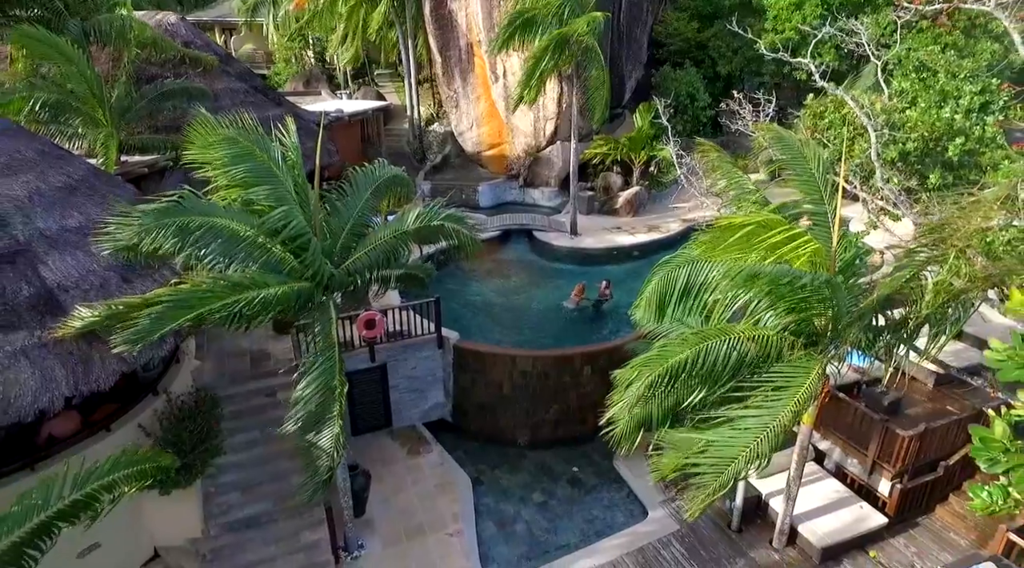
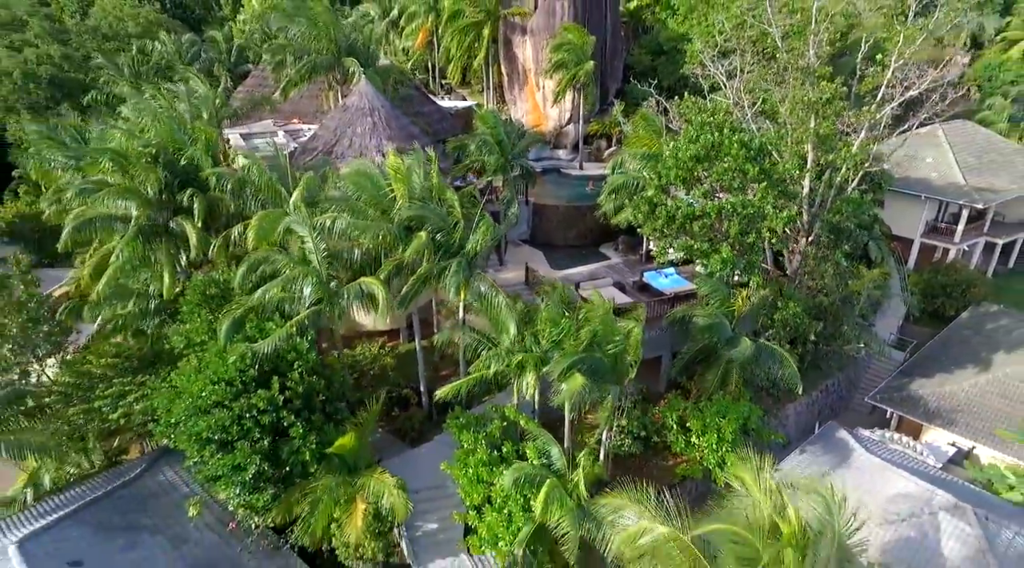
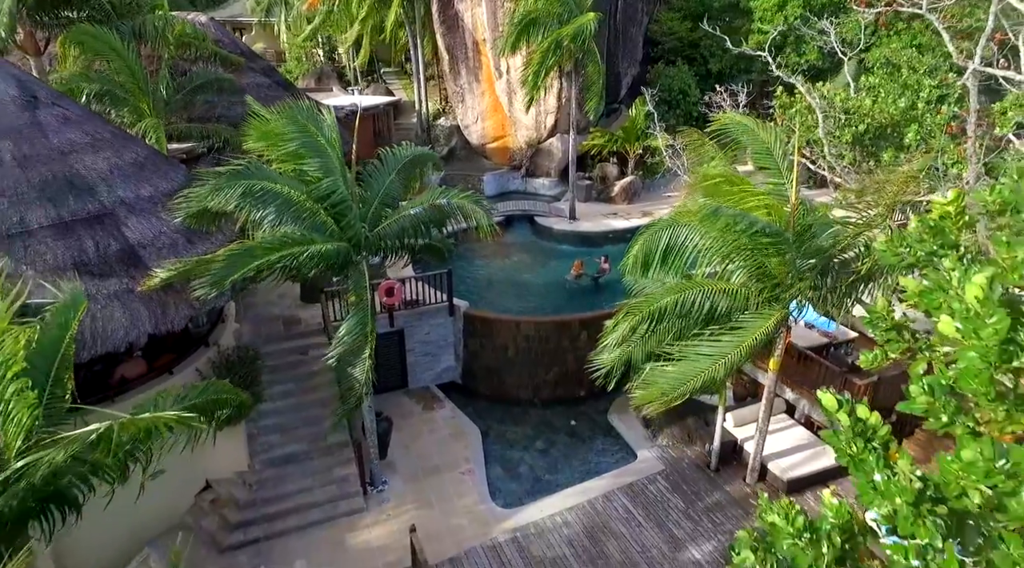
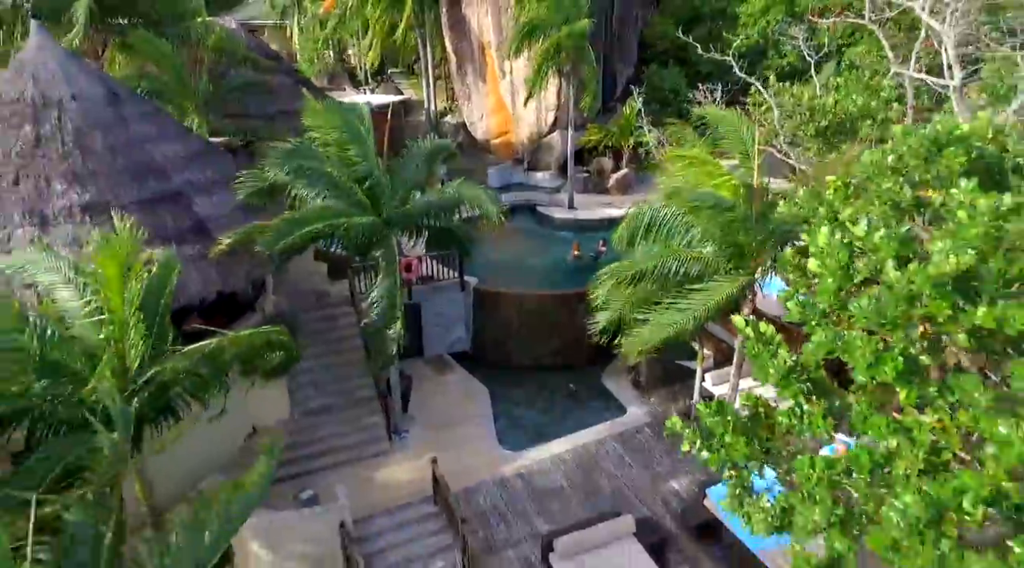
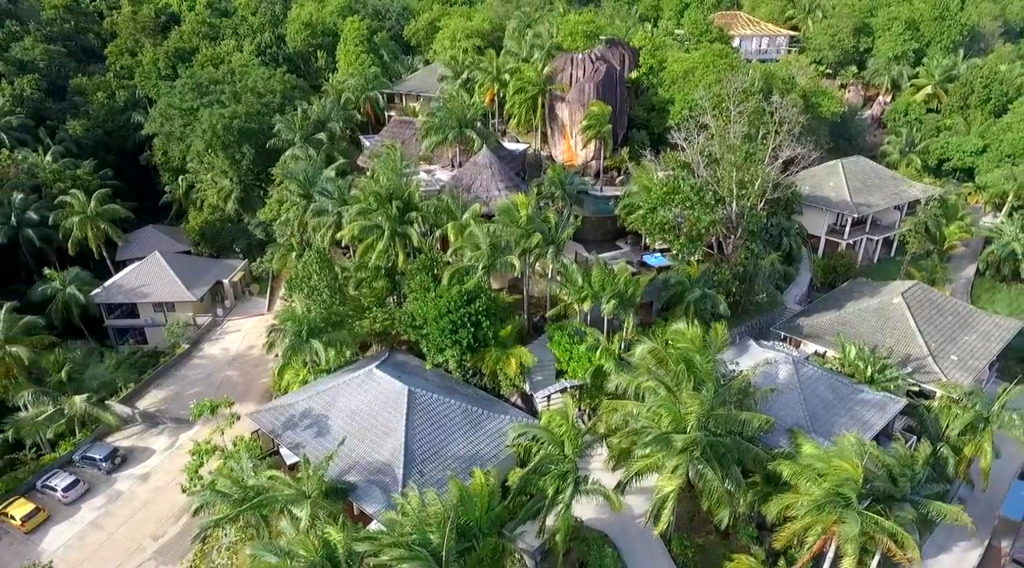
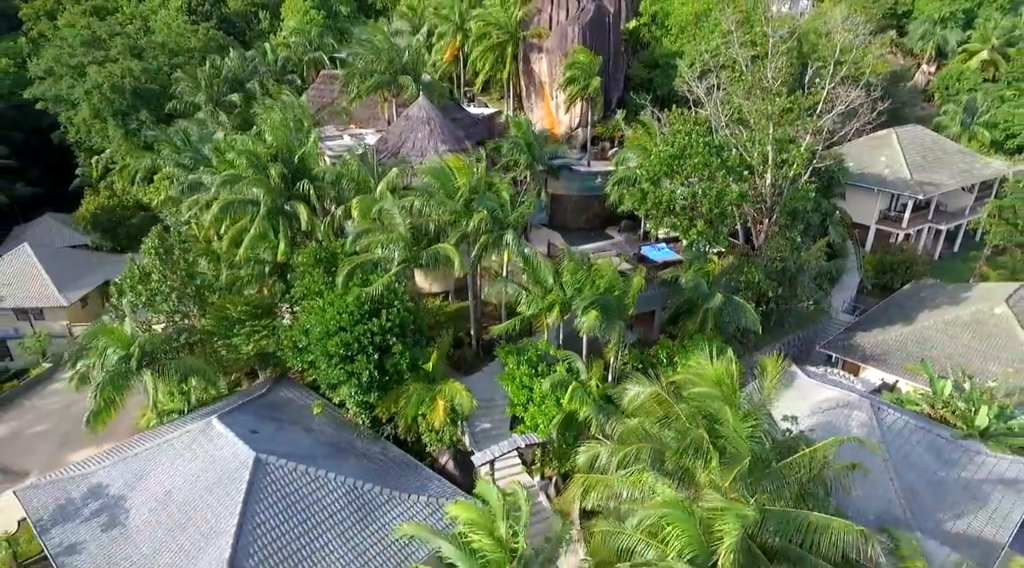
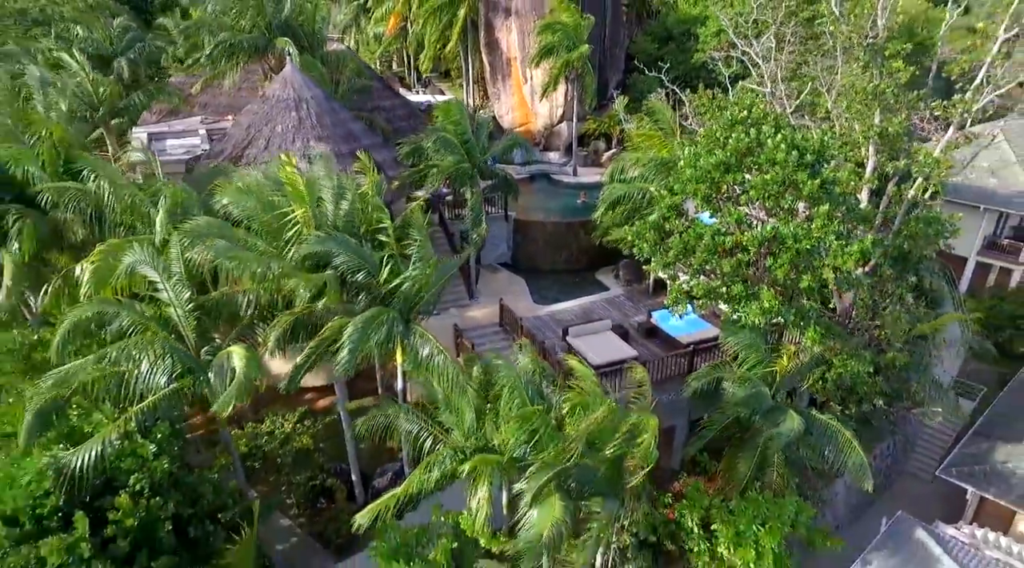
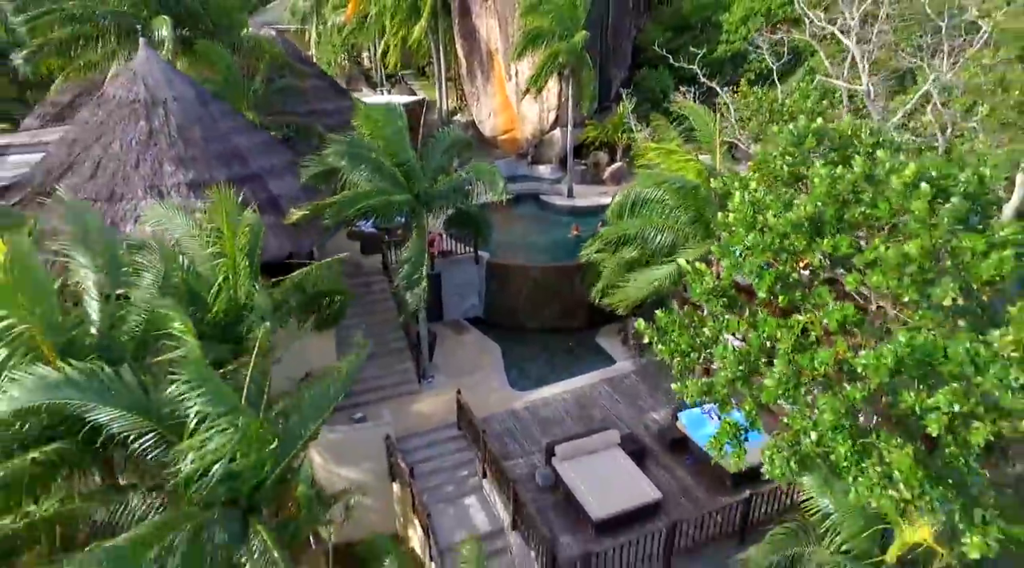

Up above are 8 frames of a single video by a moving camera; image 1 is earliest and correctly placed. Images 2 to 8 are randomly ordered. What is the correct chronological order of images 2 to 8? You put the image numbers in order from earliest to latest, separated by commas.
3, 4, 8, 7, 2, 6, 5
